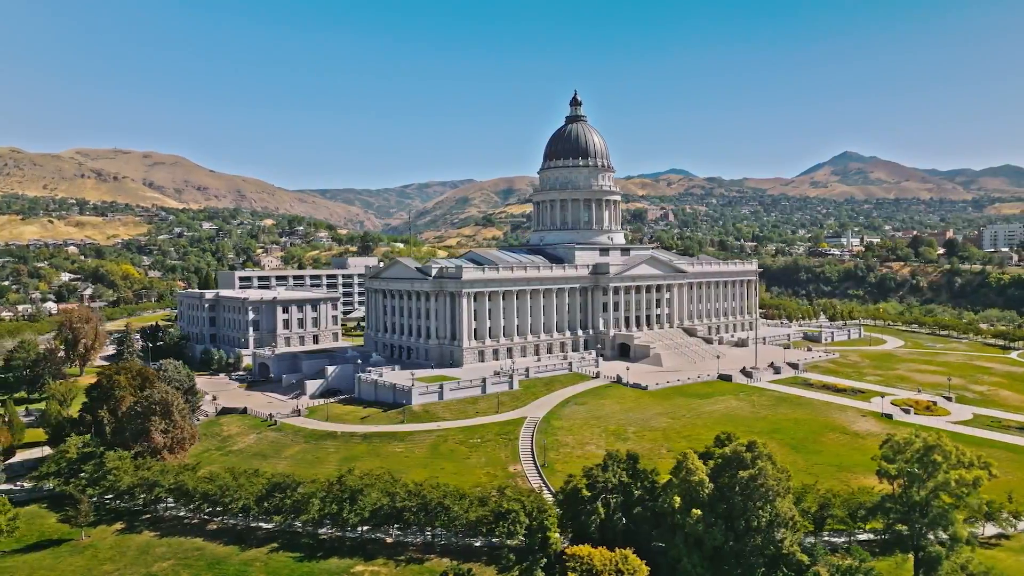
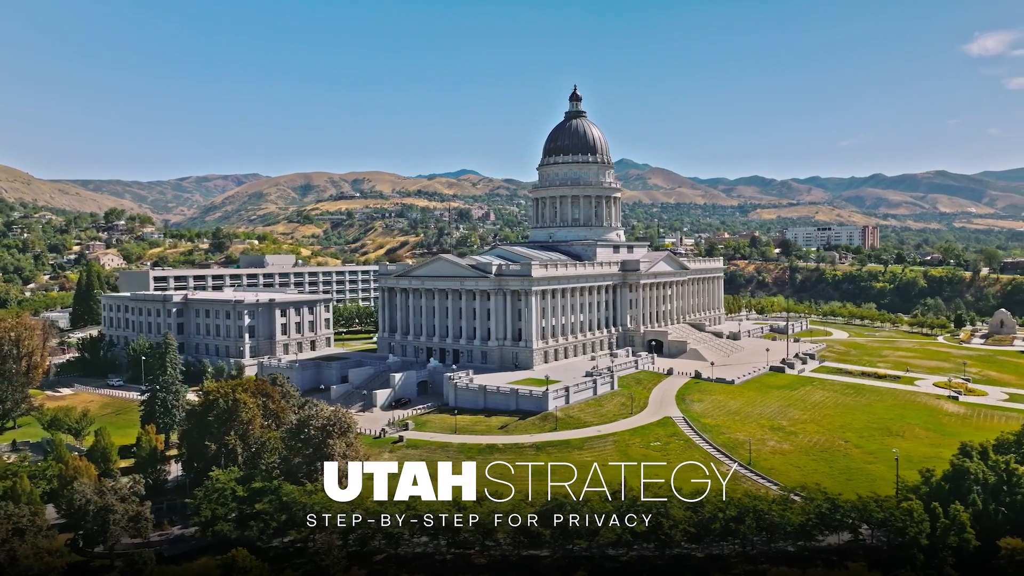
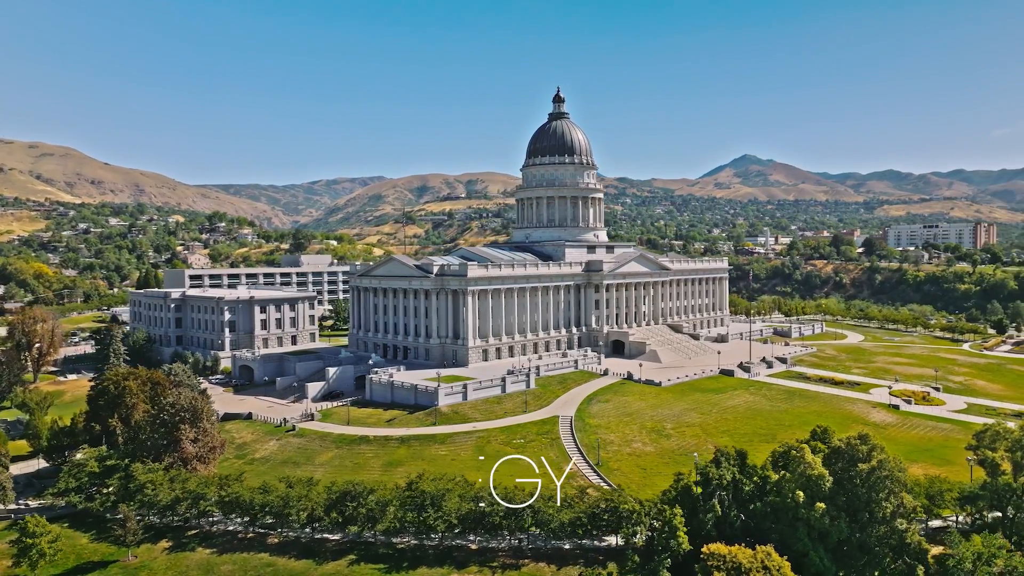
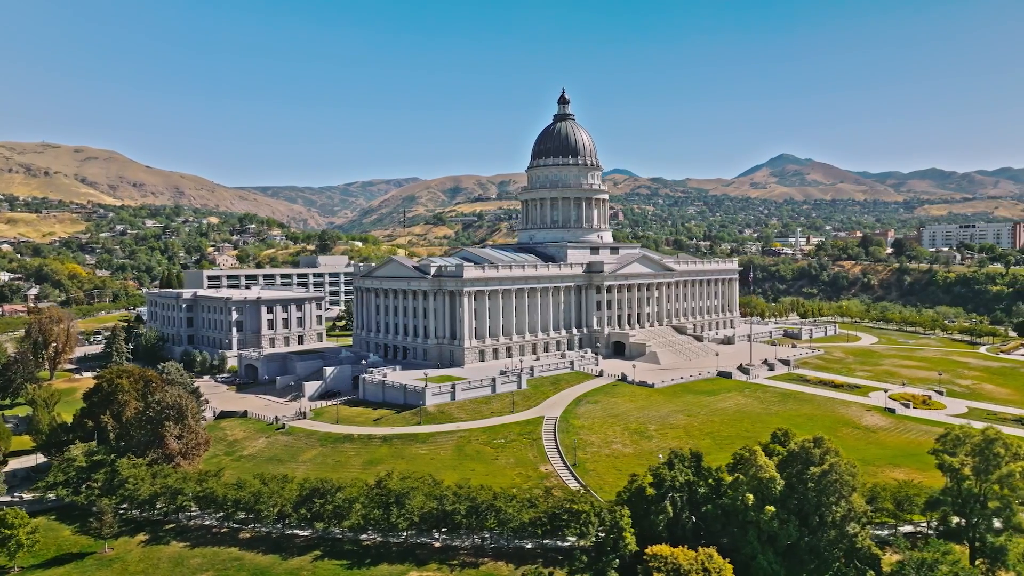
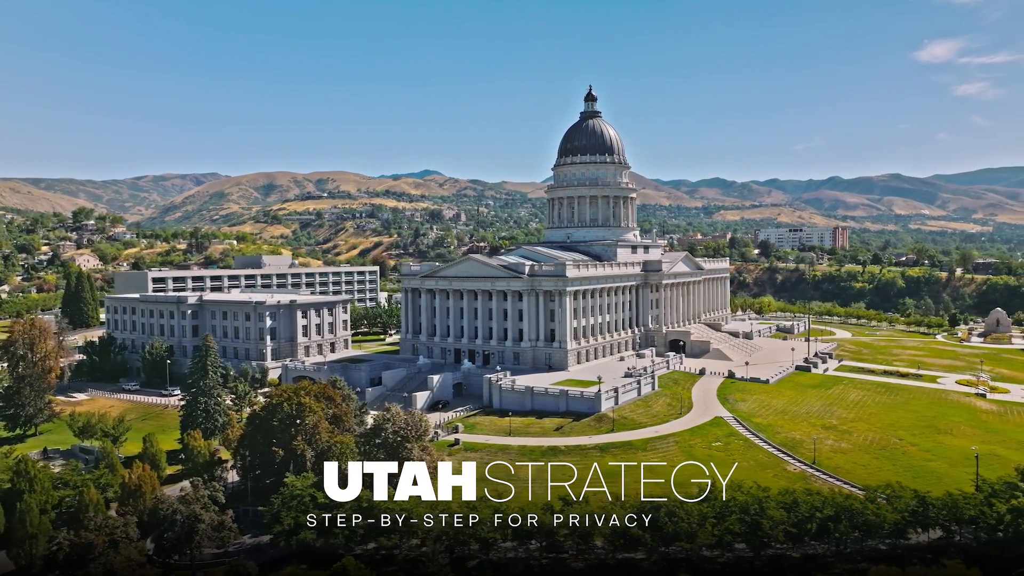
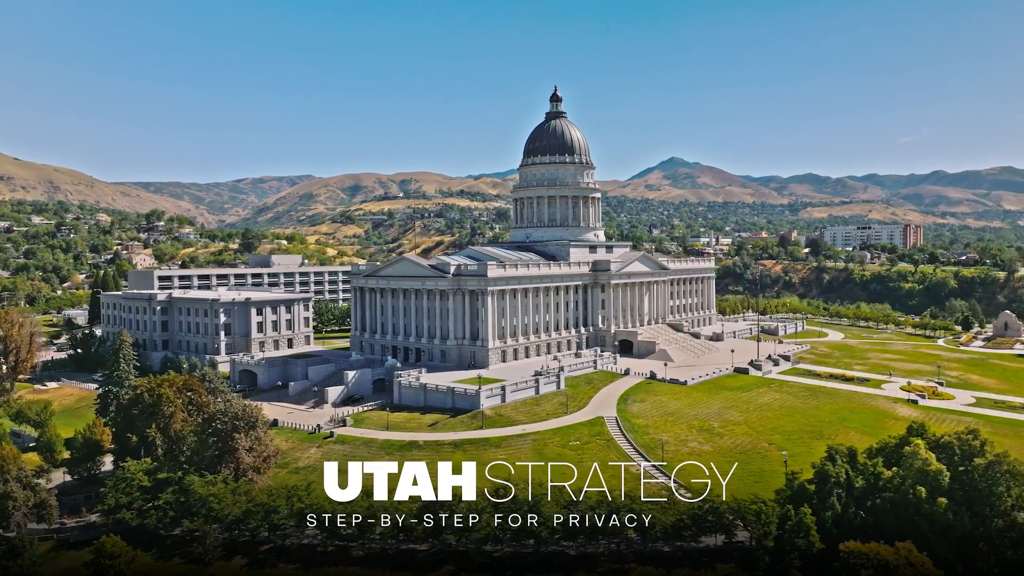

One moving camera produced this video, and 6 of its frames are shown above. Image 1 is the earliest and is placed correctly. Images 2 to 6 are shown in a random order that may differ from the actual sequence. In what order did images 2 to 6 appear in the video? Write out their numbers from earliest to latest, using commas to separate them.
4, 3, 6, 2, 5
